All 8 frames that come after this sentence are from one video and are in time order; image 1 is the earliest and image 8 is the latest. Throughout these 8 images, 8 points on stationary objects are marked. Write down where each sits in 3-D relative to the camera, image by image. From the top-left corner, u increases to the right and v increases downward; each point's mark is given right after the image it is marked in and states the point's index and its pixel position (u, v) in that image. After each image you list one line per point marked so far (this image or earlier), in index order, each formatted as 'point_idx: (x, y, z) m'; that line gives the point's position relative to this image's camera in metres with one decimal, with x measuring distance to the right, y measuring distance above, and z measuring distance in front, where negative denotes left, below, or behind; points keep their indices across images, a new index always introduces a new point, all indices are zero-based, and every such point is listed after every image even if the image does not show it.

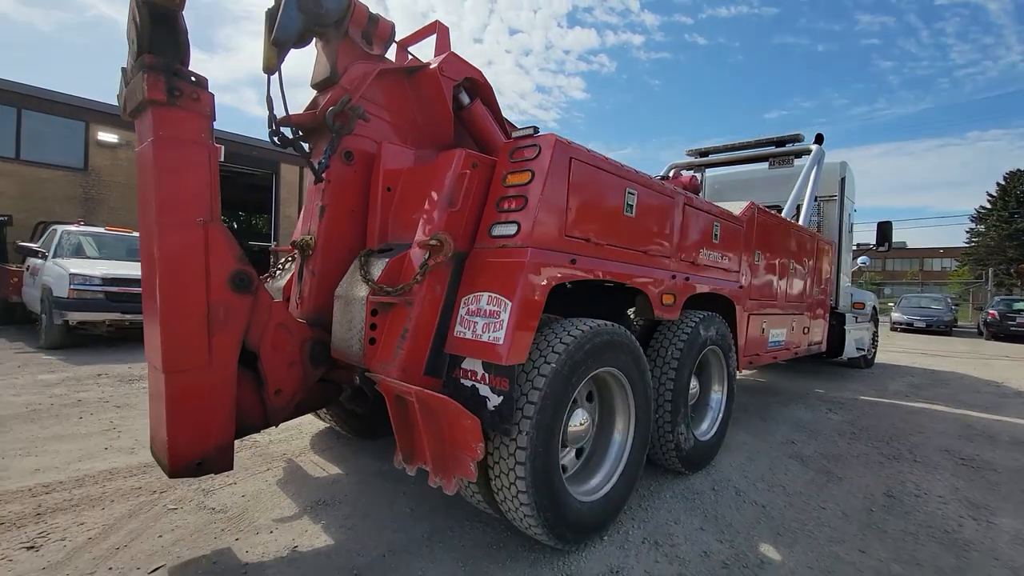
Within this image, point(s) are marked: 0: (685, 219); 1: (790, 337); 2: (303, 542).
0: (+1.3, +0.6, +3.8) m
1: (+3.4, -0.6, +6.0) m
2: (-1.2, -1.4, +2.8) m
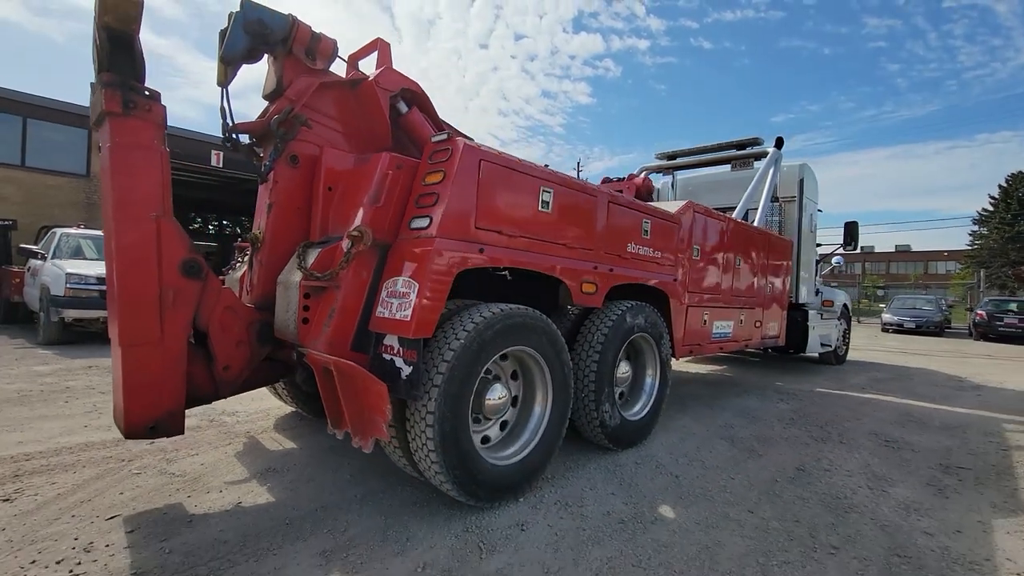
0: (+0.8, +0.6, +4.2) m
1: (+2.9, -0.5, +6.4) m
2: (-1.7, -1.4, +3.1) m
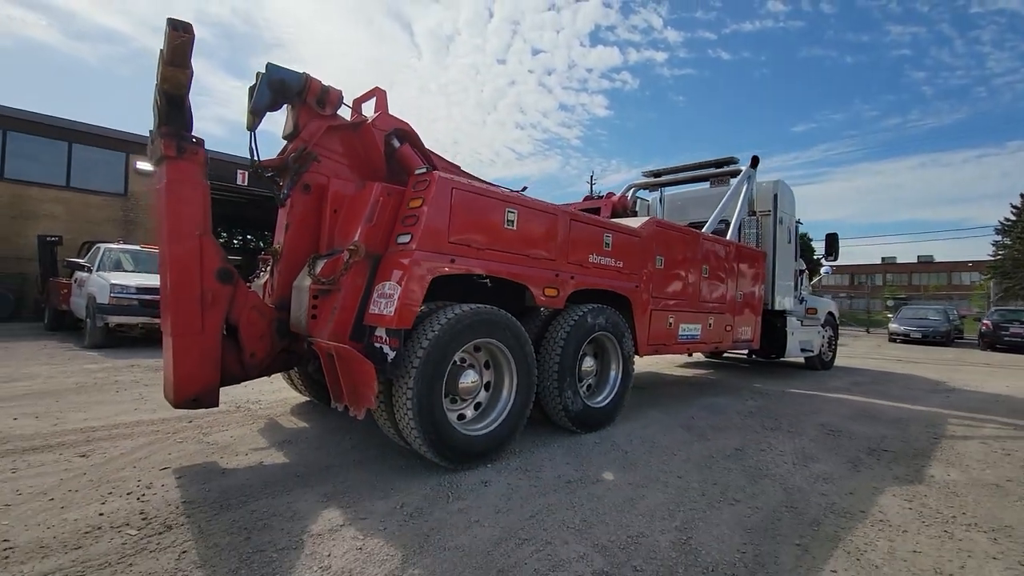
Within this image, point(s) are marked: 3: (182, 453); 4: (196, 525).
0: (+0.6, +0.6, +4.9) m
1: (+2.8, -0.6, +7.0) m
2: (-2.0, -1.4, +3.9) m
3: (-2.7, -1.3, +3.9) m
4: (-1.8, -1.4, +2.8) m
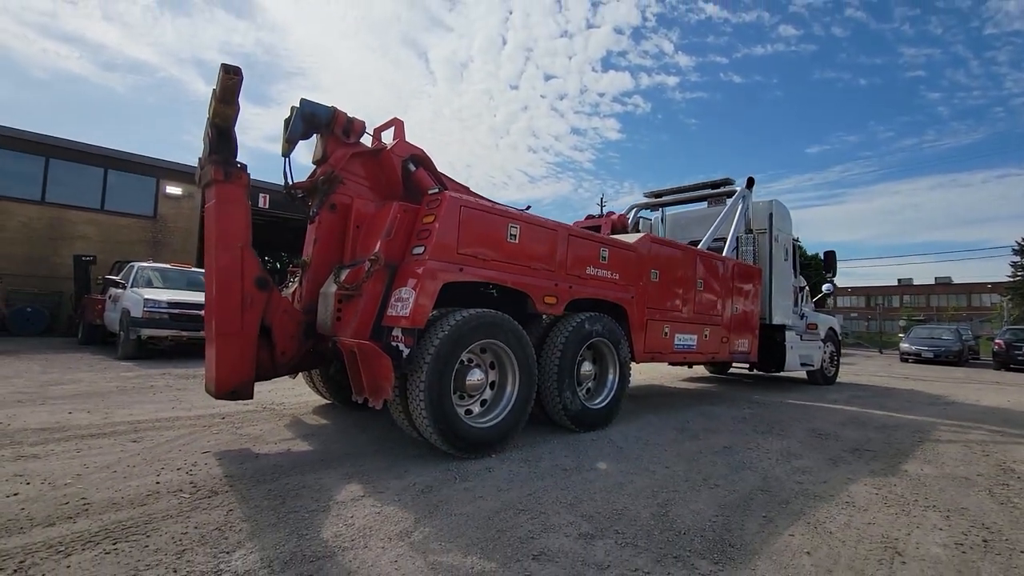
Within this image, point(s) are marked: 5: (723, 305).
0: (+0.6, +0.5, +5.4) m
1: (+2.9, -0.8, +7.3) m
2: (-2.0, -1.4, +4.3) m
3: (-2.7, -1.4, +4.4) m
4: (-1.8, -1.4, +3.2) m
5: (+3.4, -0.3, +7.8) m
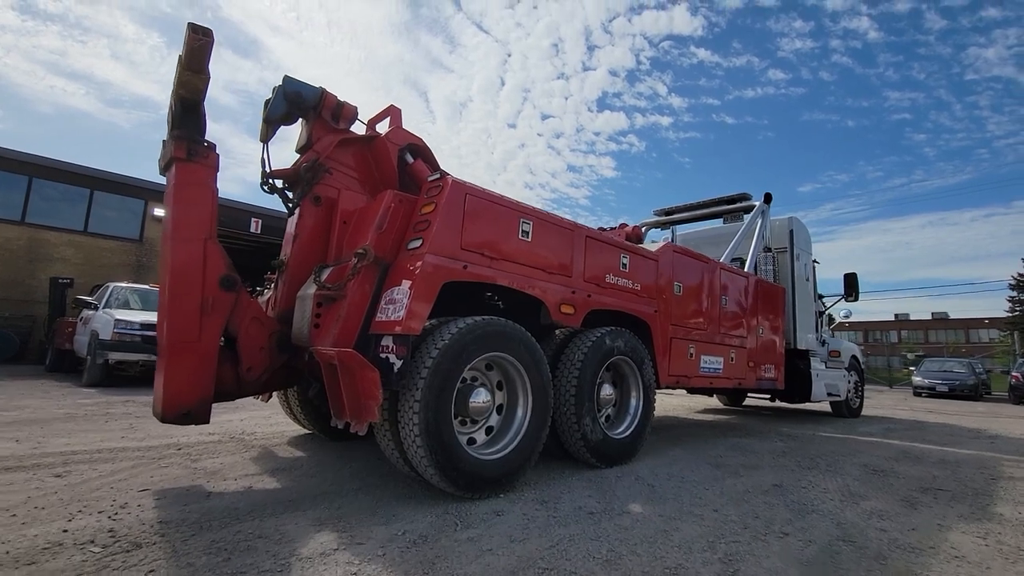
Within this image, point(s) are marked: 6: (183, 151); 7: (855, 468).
0: (+0.7, +0.4, +4.7) m
1: (+3.0, -1.1, +6.6) m
2: (-1.9, -1.4, +3.5) m
3: (-2.6, -1.4, +3.6) m
4: (-1.7, -1.3, +2.4) m
5: (+3.5, -0.6, +7.1) m
6: (-2.4, +1.0, +3.6) m
7: (+3.6, -1.9, +5.1) m
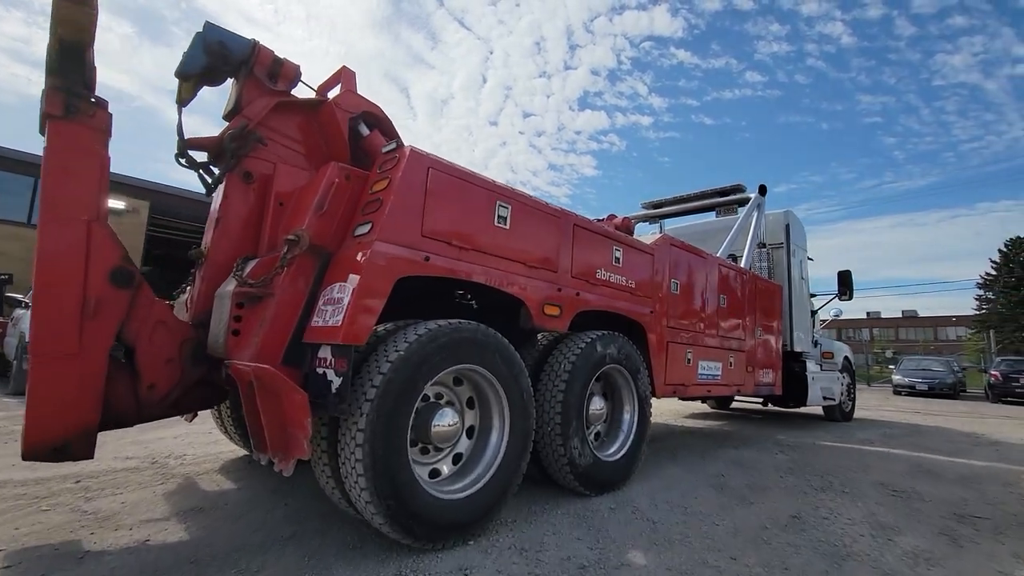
0: (+0.5, +0.4, +4.0) m
1: (+2.7, -1.1, +6.0) m
2: (-2.0, -1.4, +2.8) m
3: (-2.7, -1.4, +2.8) m
4: (-1.8, -1.3, +1.7) m
5: (+3.2, -0.5, +6.6) m
6: (-2.6, +1.0, +2.8) m
7: (+3.4, -1.9, +4.5) m
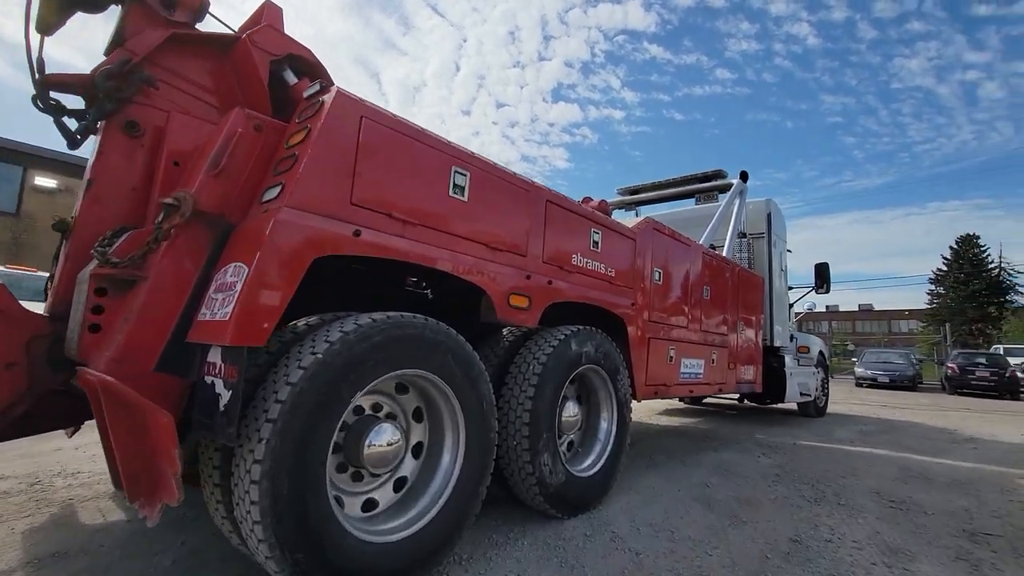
0: (+0.3, +0.5, +3.4) m
1: (+2.3, -1.0, +5.6) m
2: (-2.2, -1.3, +2.0) m
3: (-2.9, -1.3, +2.0) m
4: (-2.0, -1.2, +1.0) m
5: (+2.7, -0.4, +6.1) m
6: (-2.8, +1.1, +2.0) m
7: (+3.1, -1.8, +4.1) m
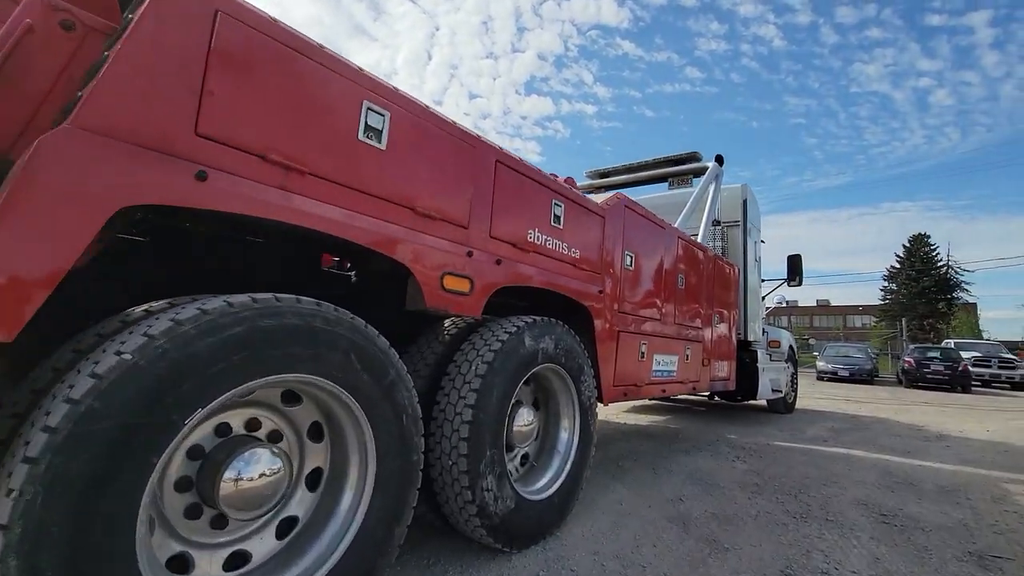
0: (-0.1, +0.6, +2.8) m
1: (+1.8, -0.8, +5.1) m
2: (-2.5, -1.2, +1.3) m
3: (-3.2, -1.2, +1.2) m
4: (-2.2, -1.1, +0.2) m
5: (+2.2, -0.3, +5.6) m
6: (-3.0, +1.2, +1.1) m
7: (+2.6, -1.7, +3.7) m
